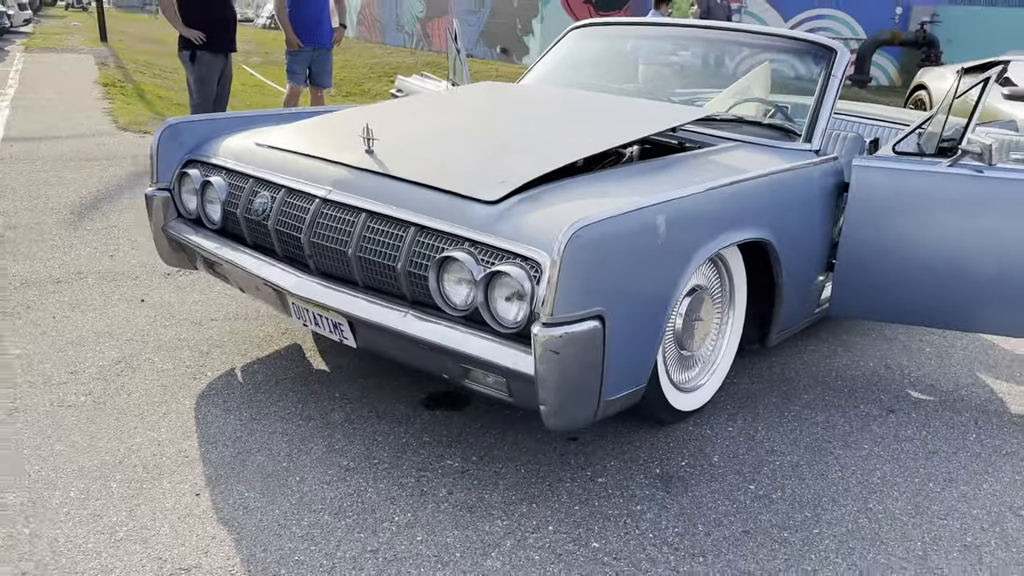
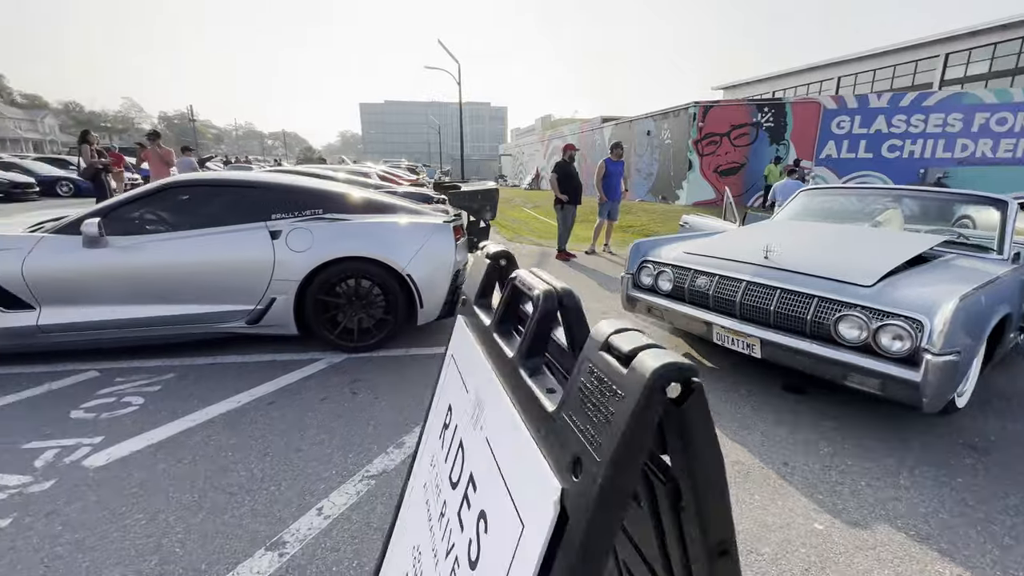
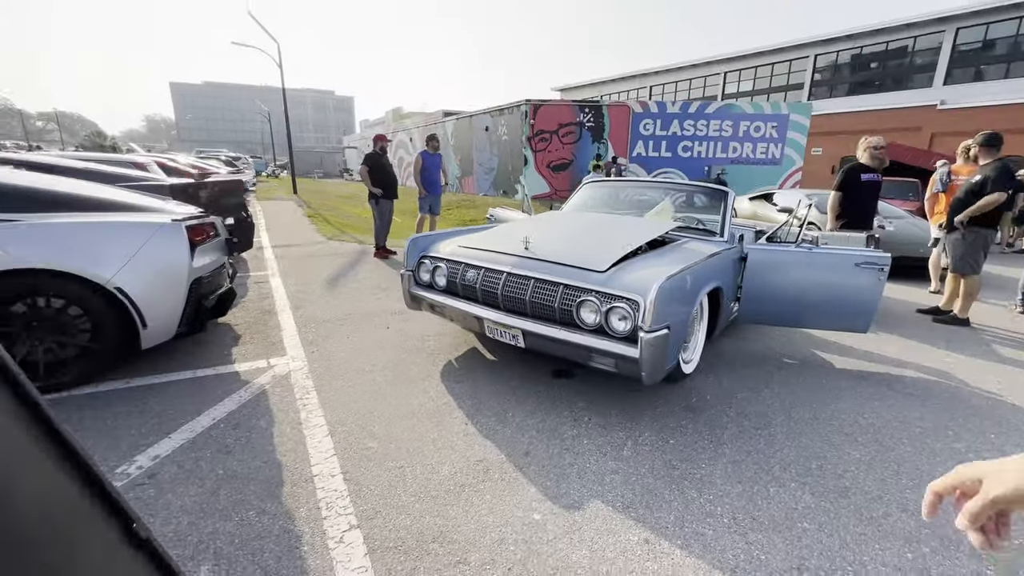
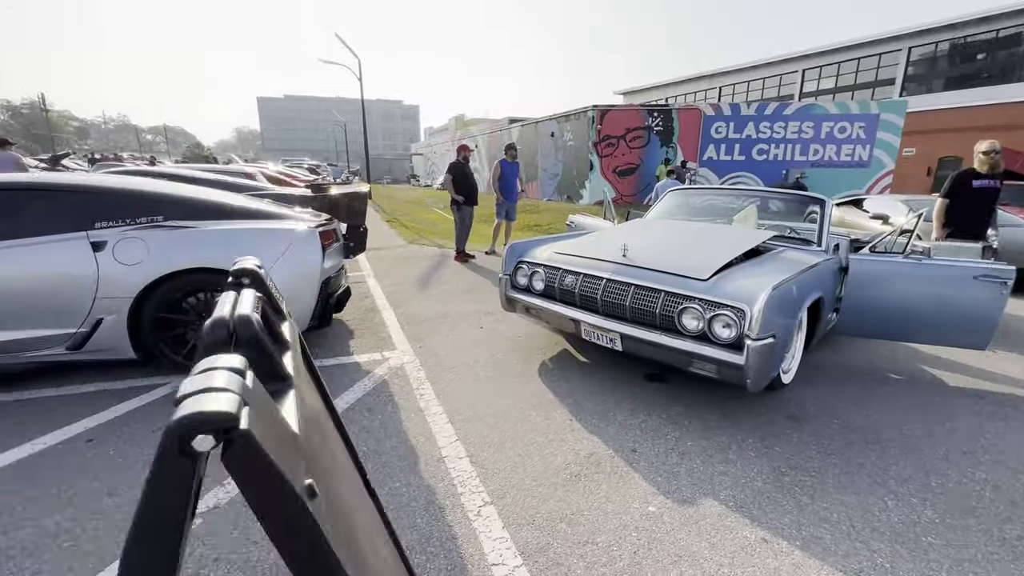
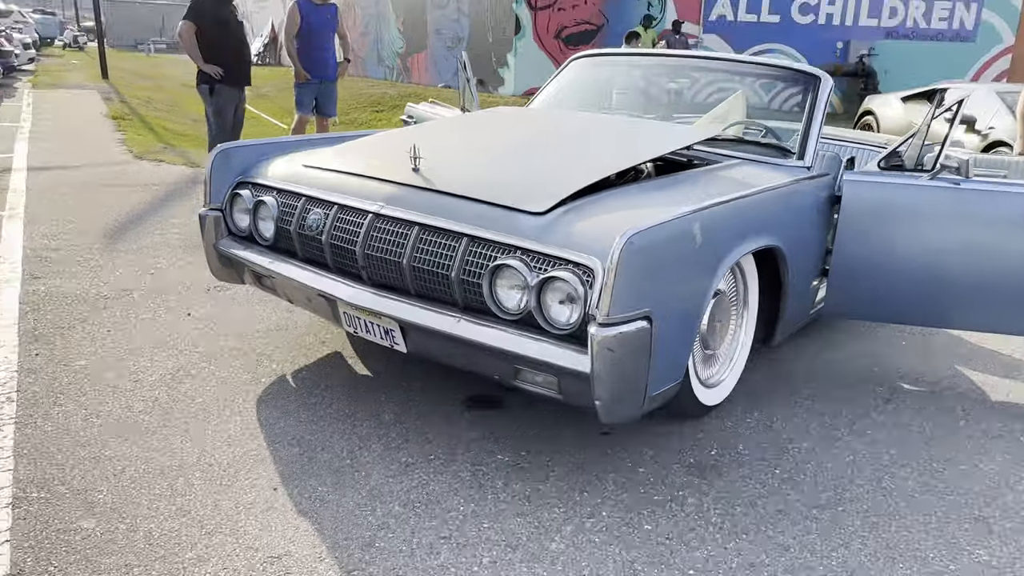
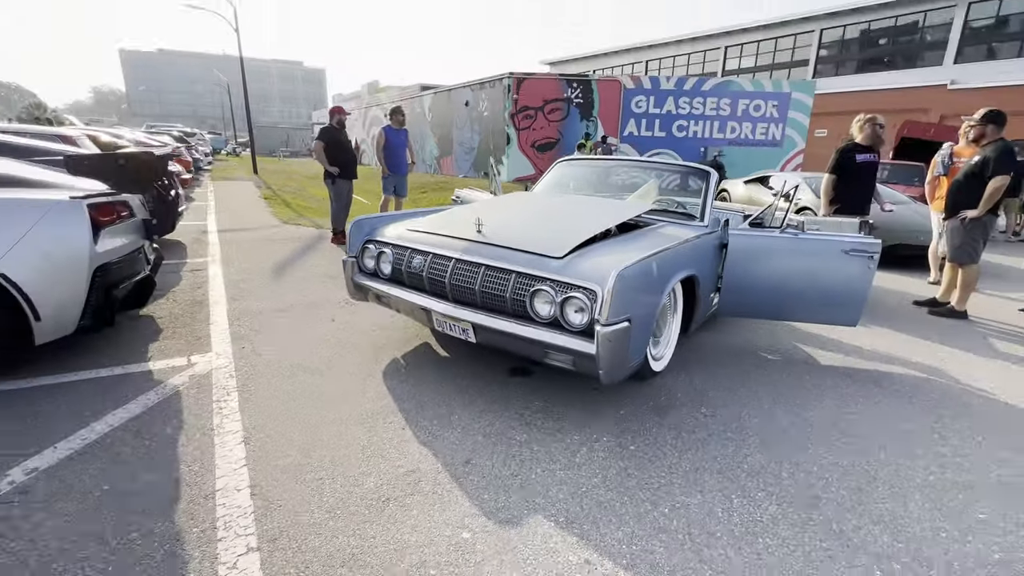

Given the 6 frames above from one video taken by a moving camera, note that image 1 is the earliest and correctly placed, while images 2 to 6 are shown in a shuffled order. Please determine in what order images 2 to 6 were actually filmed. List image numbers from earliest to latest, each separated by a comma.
5, 6, 3, 4, 2
